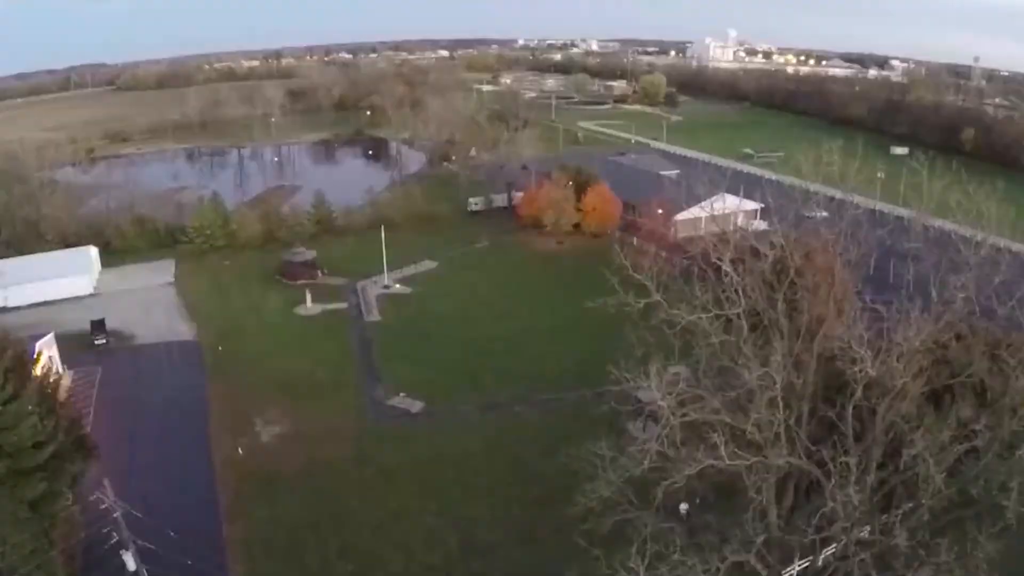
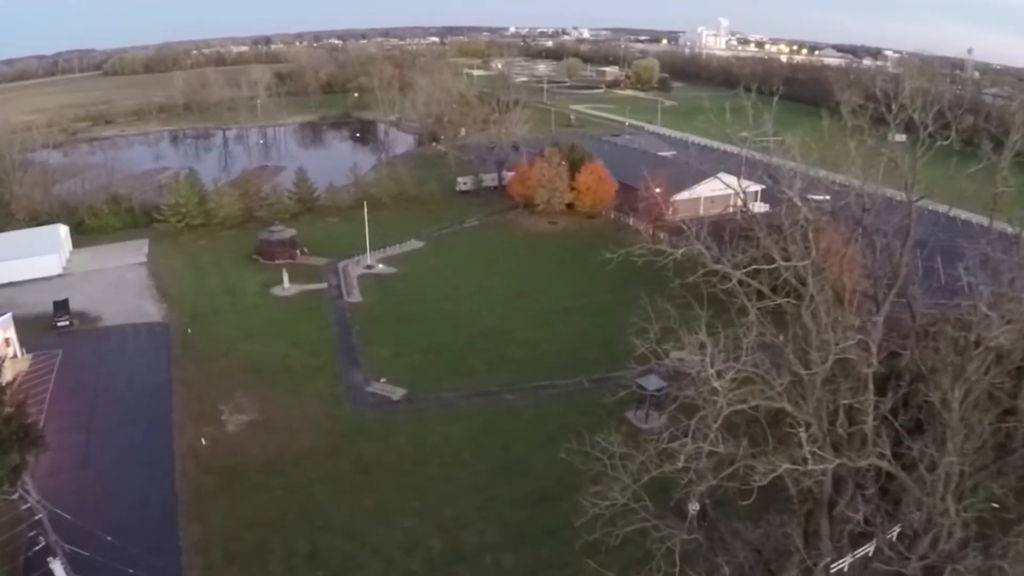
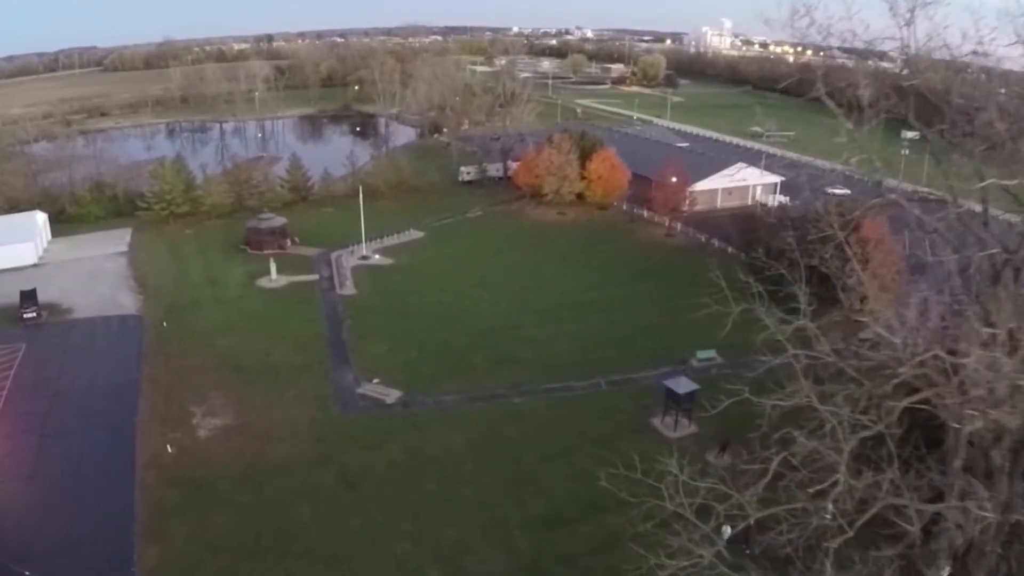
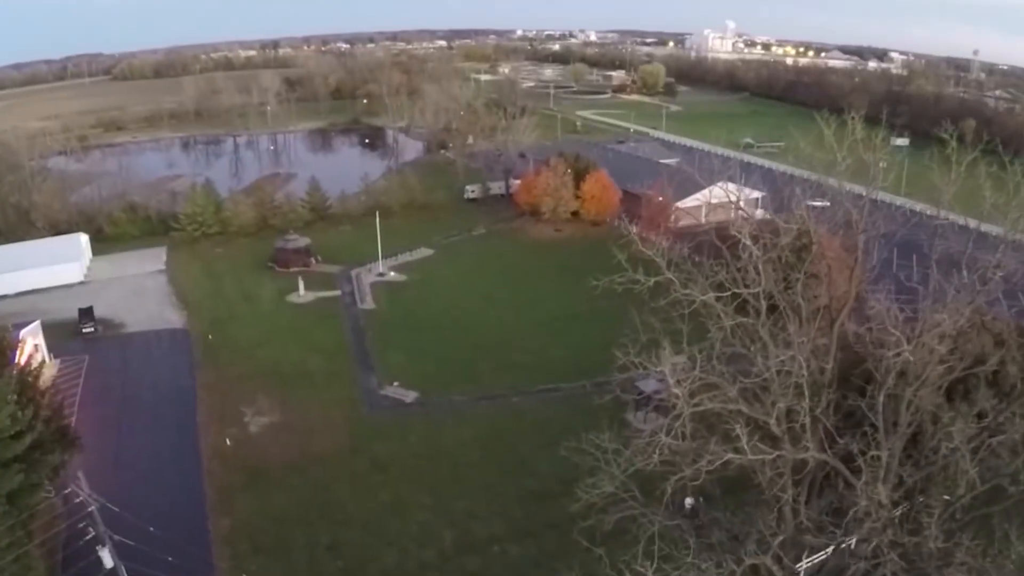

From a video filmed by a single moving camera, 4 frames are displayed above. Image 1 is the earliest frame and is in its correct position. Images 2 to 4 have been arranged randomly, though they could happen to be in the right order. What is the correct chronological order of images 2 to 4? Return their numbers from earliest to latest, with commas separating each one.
4, 2, 3
